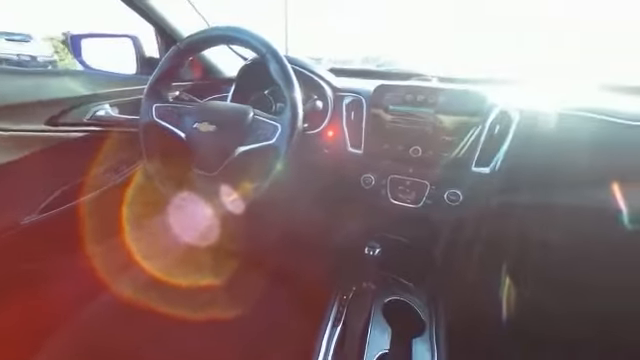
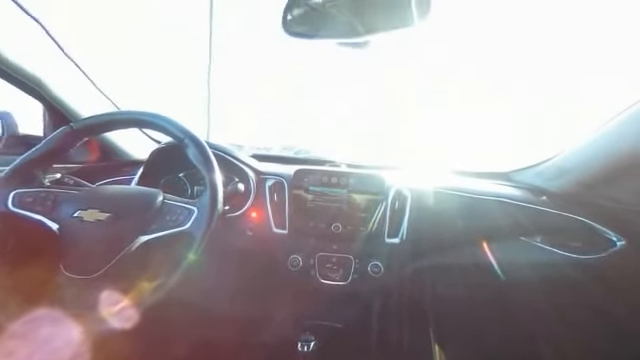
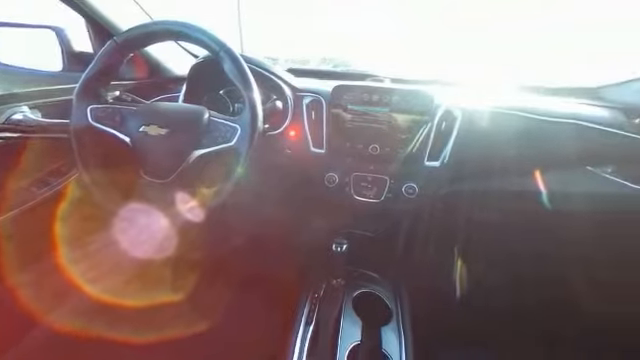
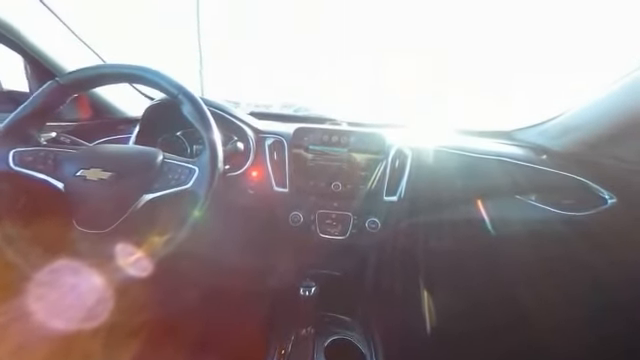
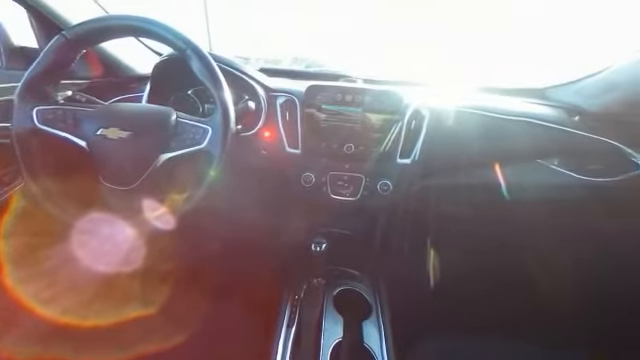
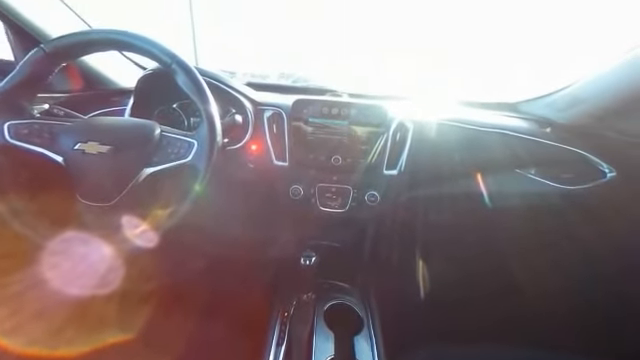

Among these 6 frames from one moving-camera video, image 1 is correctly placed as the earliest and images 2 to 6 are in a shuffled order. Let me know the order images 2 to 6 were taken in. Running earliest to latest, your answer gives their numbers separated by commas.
3, 5, 6, 4, 2
